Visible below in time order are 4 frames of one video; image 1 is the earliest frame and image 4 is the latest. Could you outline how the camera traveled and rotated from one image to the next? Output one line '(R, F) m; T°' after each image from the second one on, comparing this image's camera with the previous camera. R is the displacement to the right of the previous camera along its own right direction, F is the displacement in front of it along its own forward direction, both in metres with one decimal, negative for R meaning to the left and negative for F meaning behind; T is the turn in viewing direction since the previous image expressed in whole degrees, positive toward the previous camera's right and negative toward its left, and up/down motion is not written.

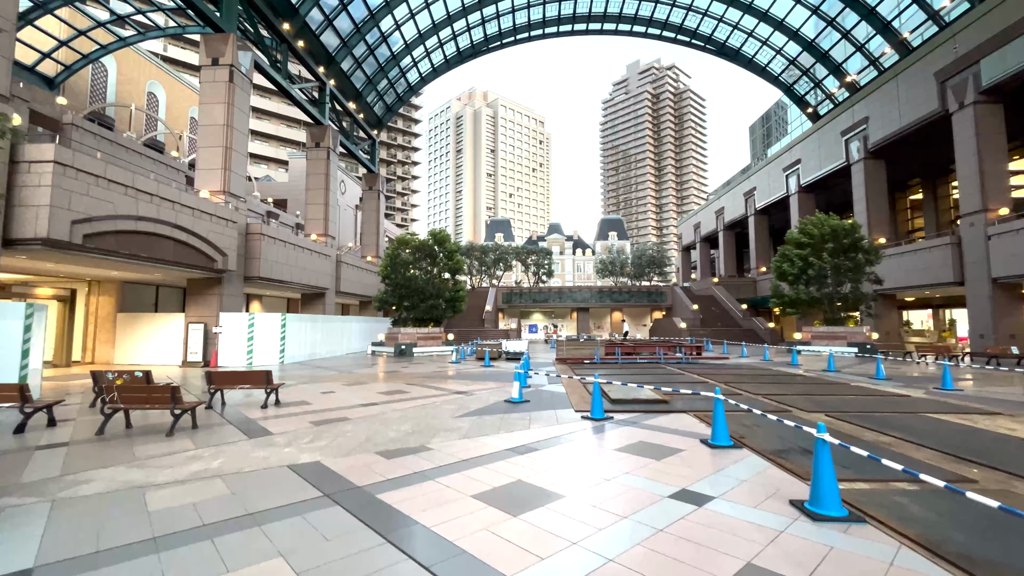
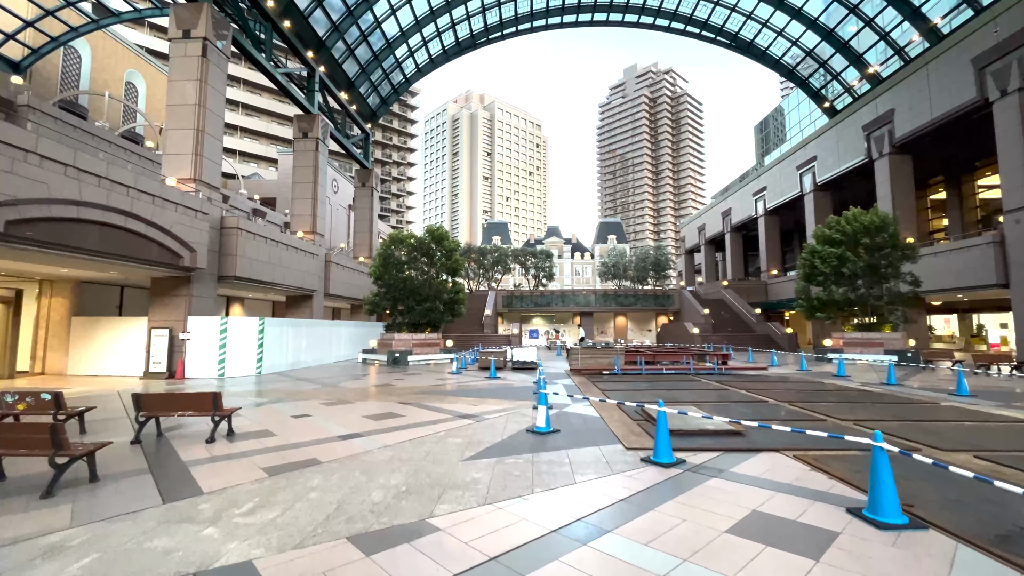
(-0.5, +2.2) m; +1°
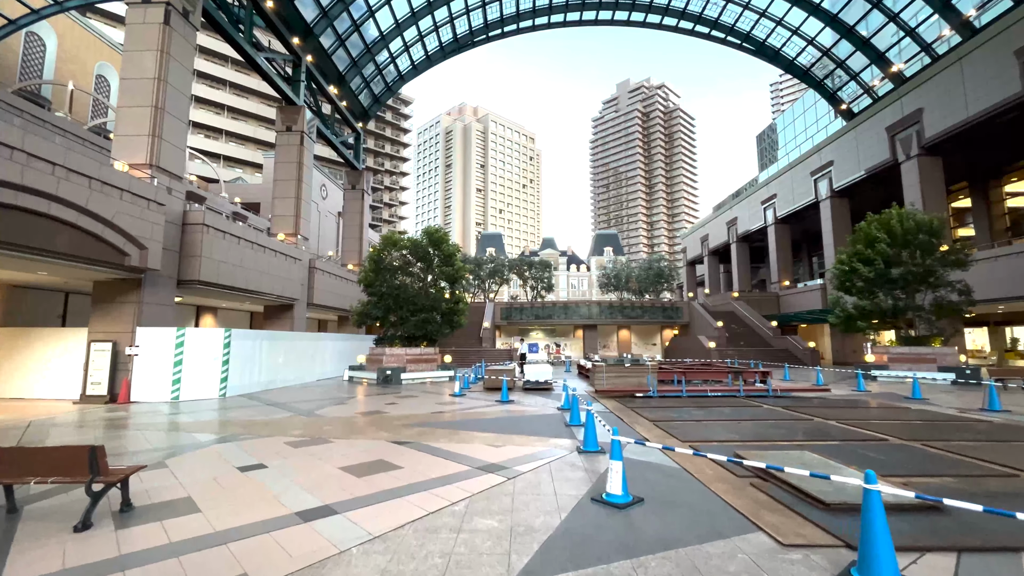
(-0.7, +2.6) m; +1°
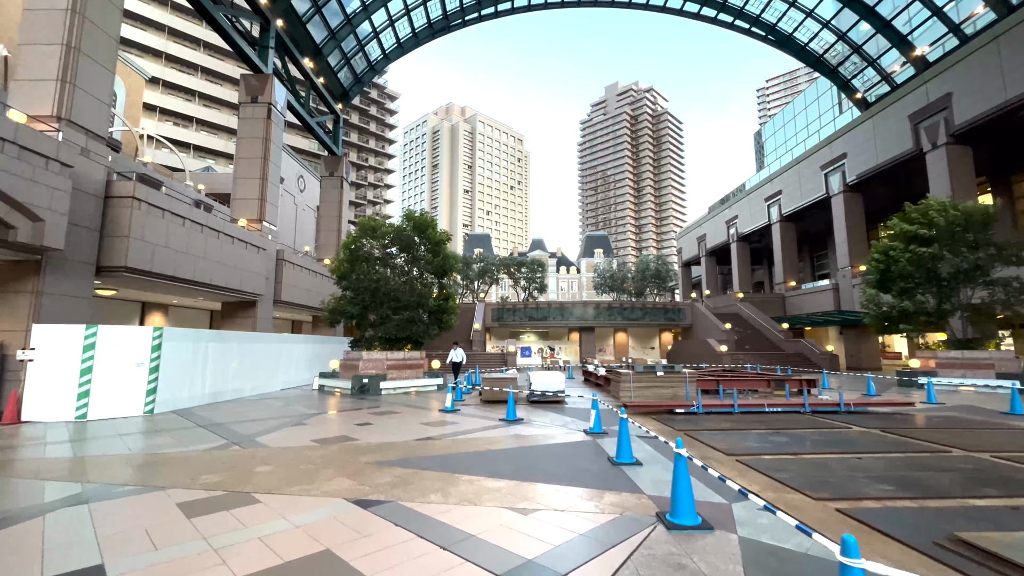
(-0.5, +2.9) m; +2°
